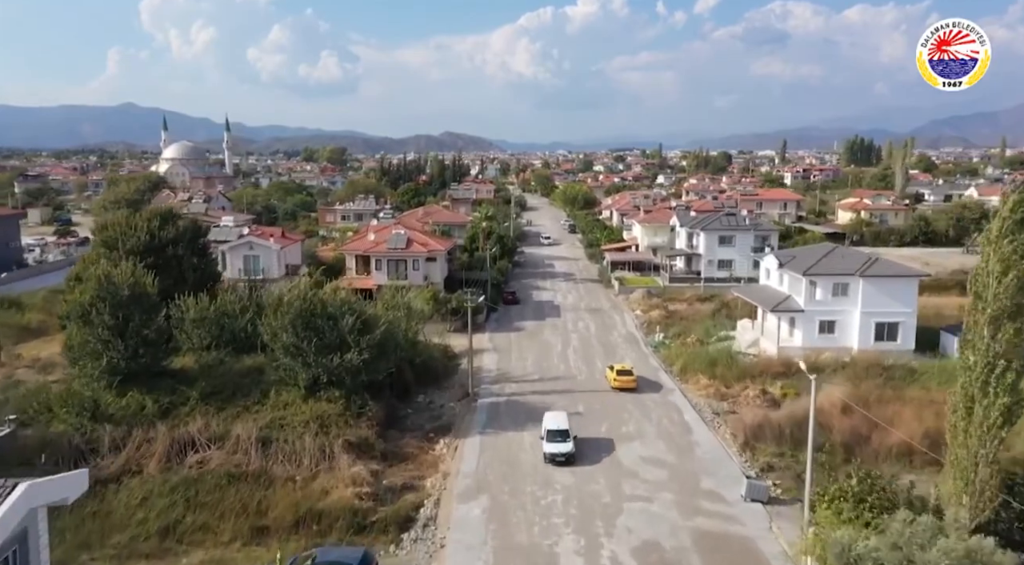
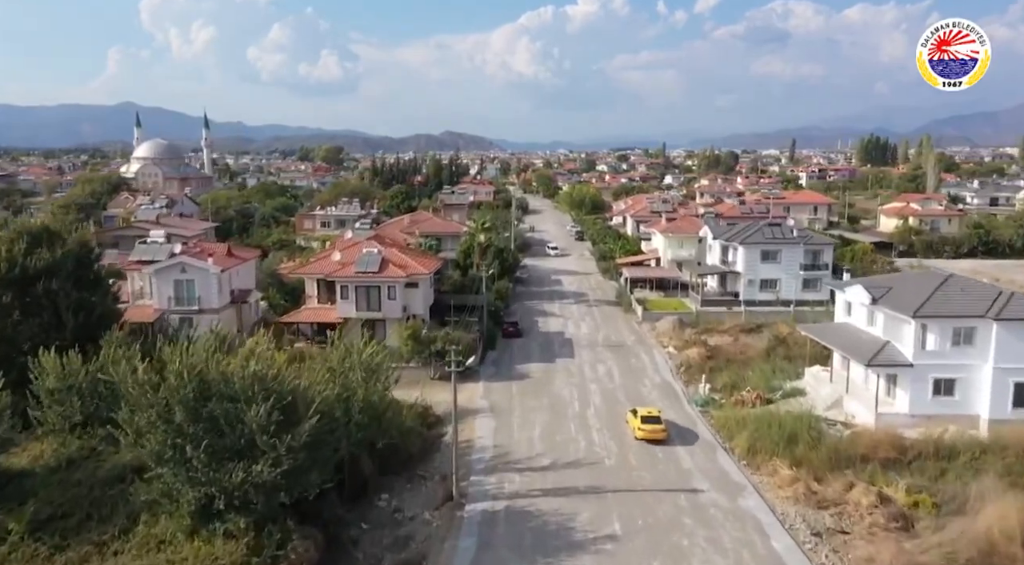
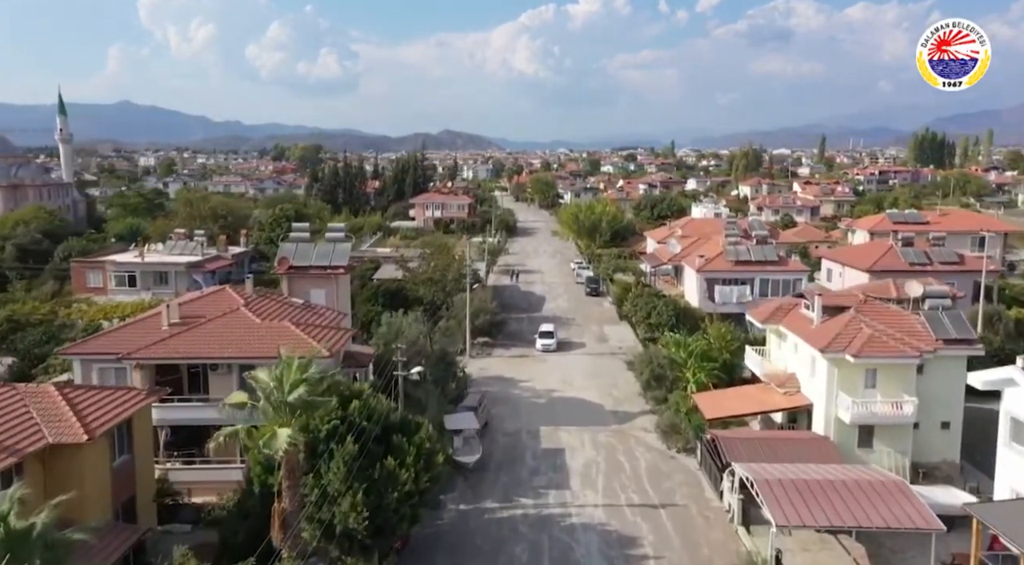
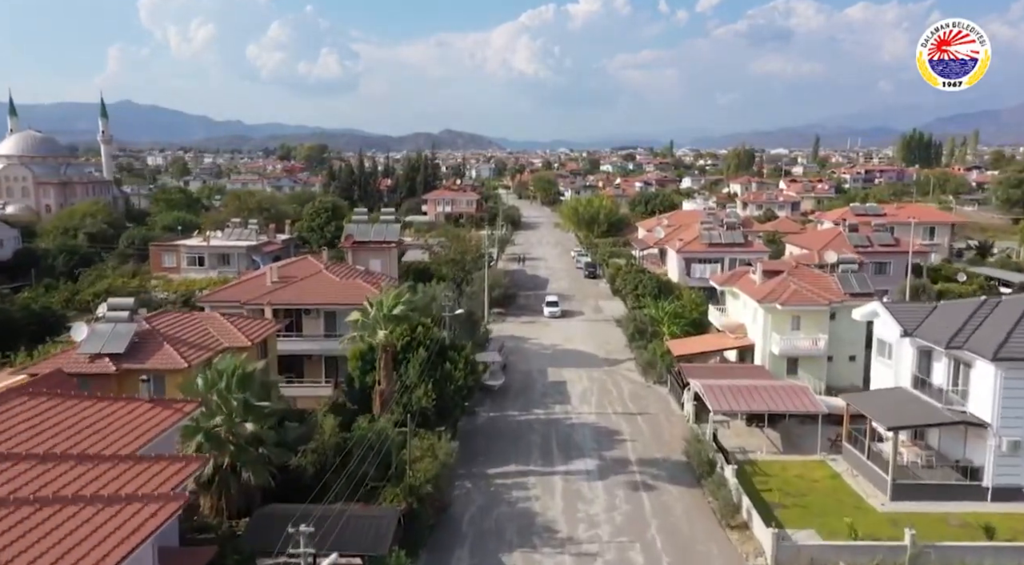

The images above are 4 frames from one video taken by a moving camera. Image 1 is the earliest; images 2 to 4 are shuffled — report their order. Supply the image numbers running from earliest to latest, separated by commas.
2, 4, 3
